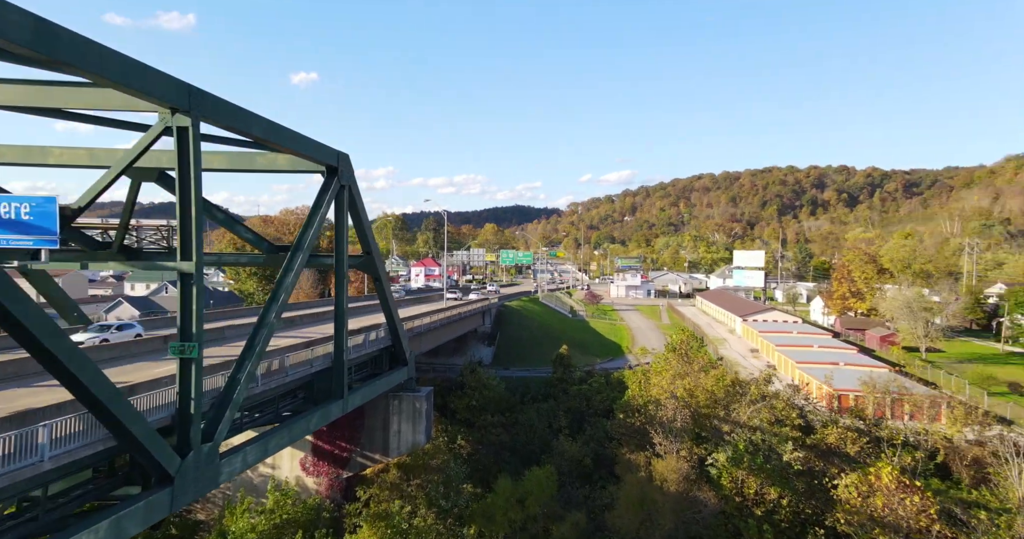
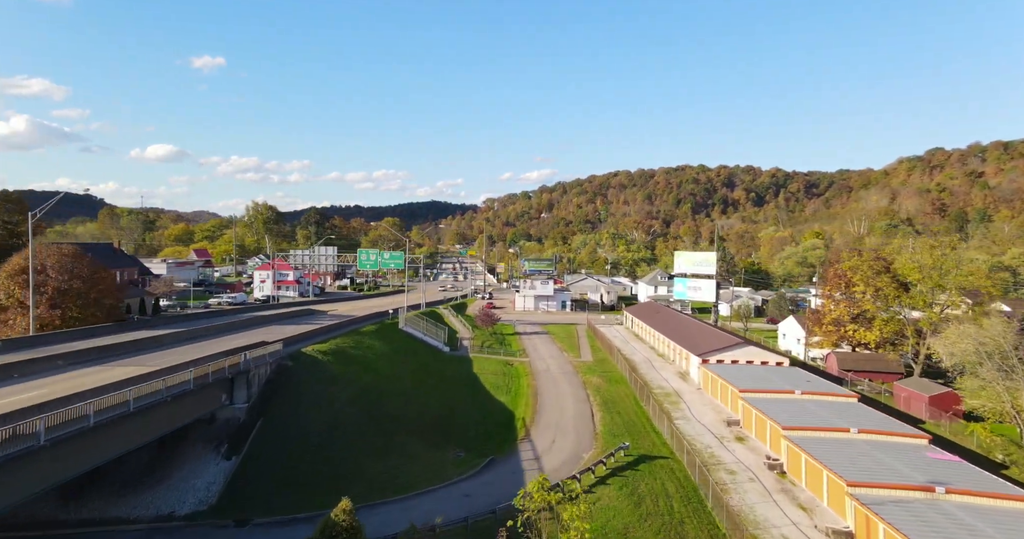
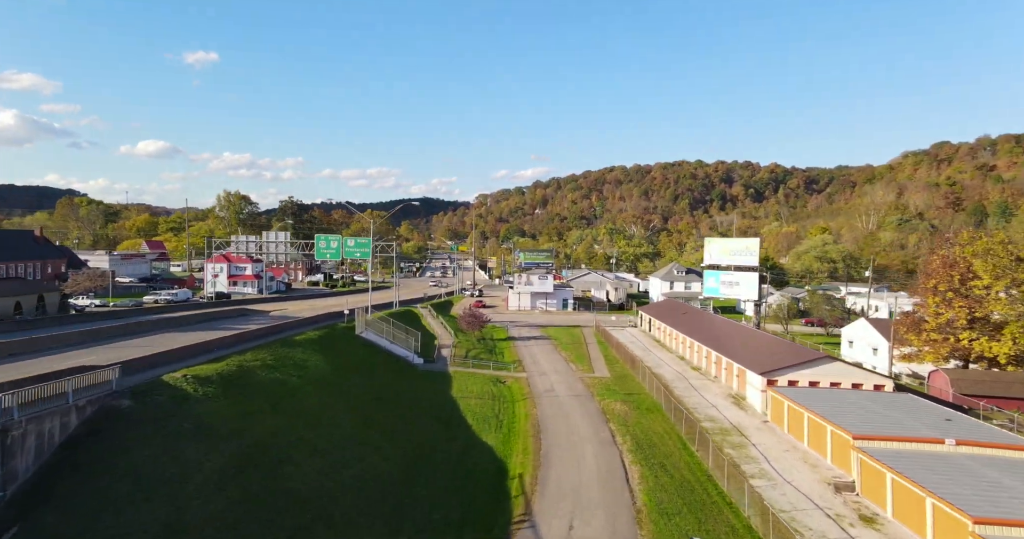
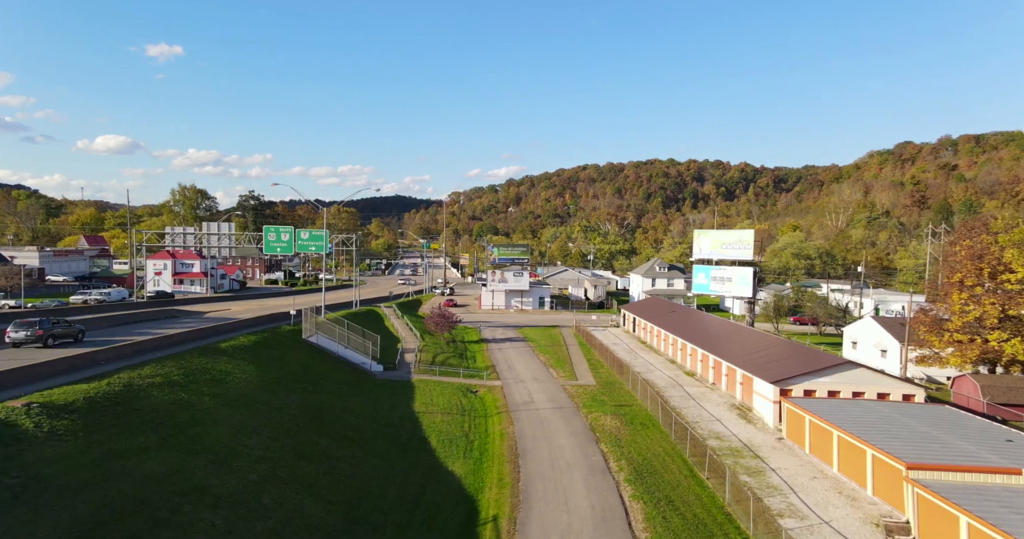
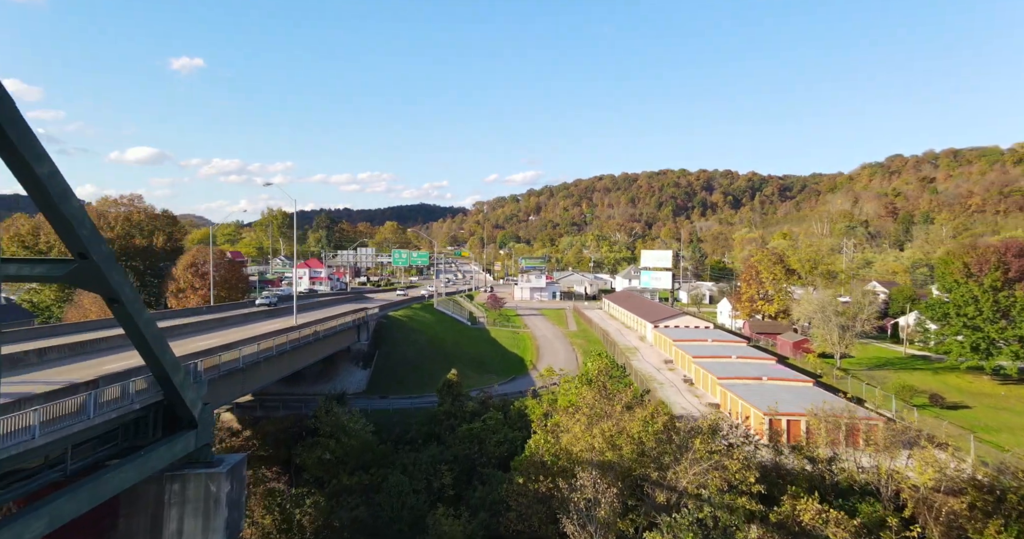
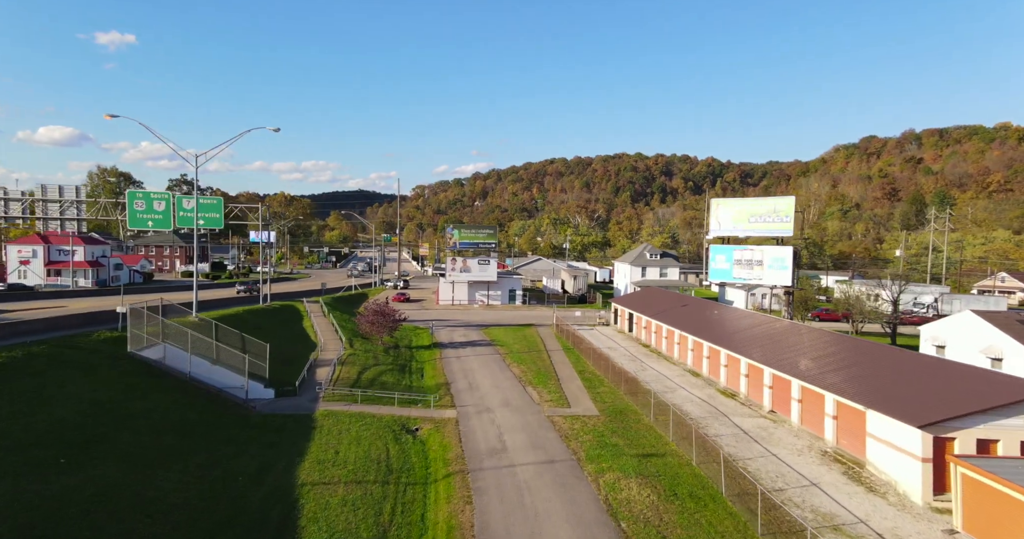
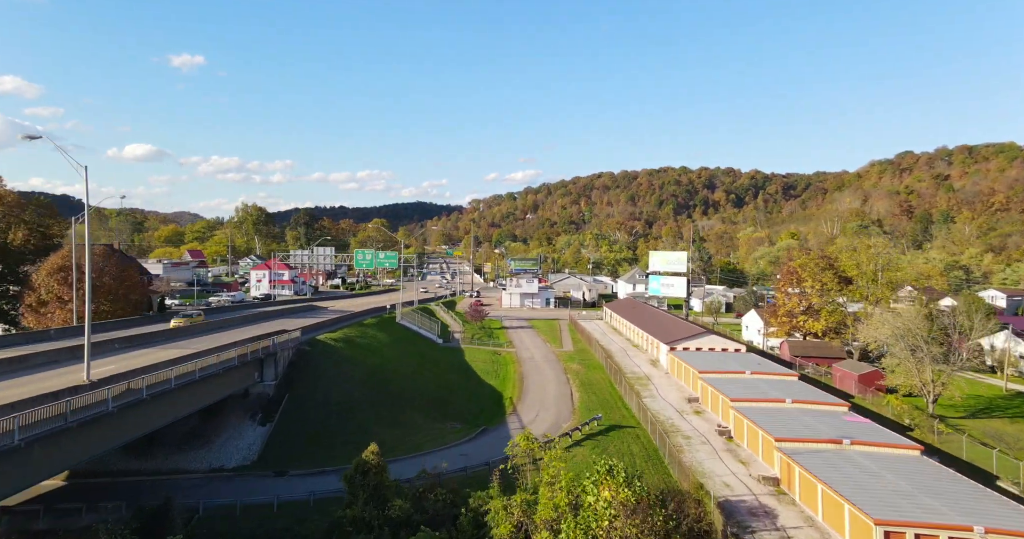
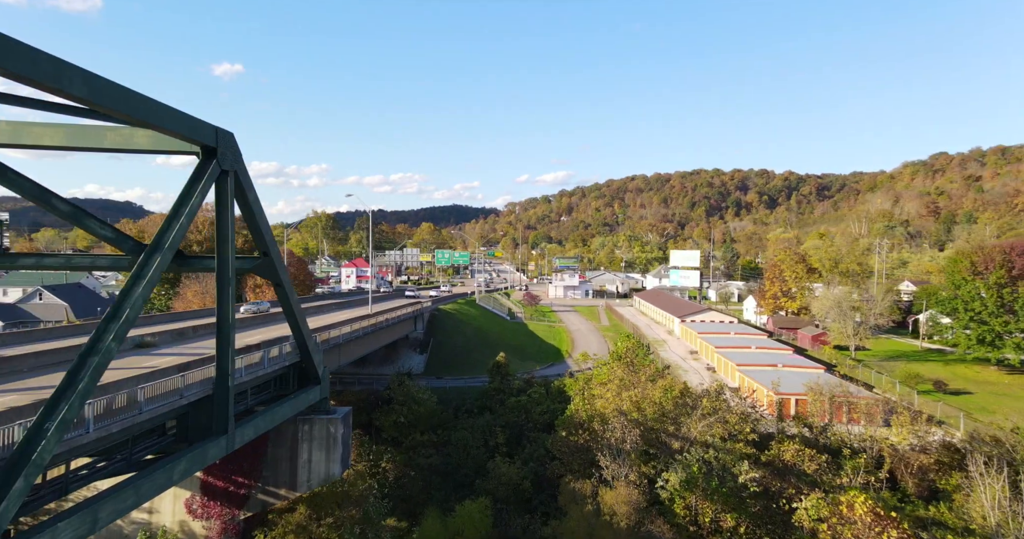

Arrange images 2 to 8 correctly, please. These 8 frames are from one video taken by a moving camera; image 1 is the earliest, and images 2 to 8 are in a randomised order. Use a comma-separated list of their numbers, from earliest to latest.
8, 5, 7, 2, 3, 4, 6
